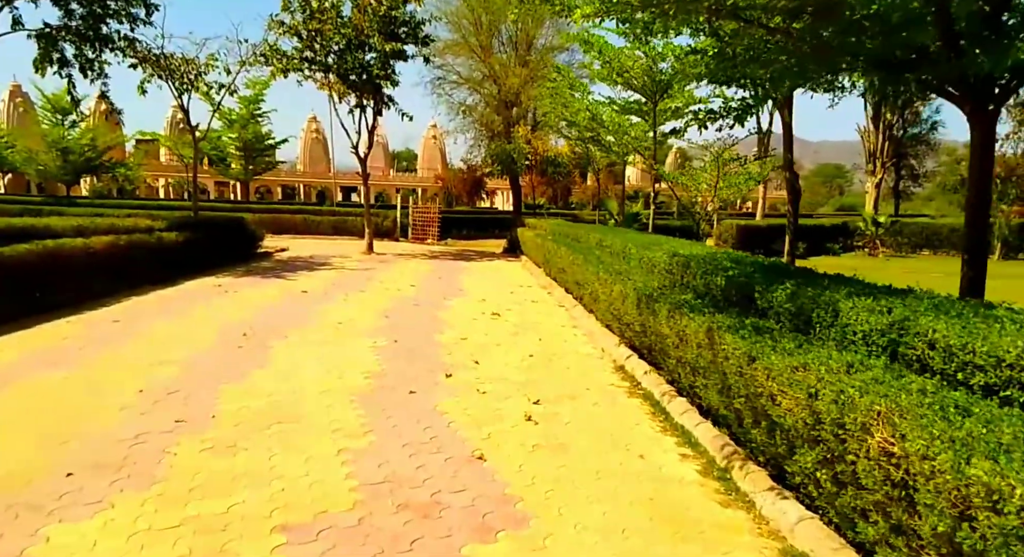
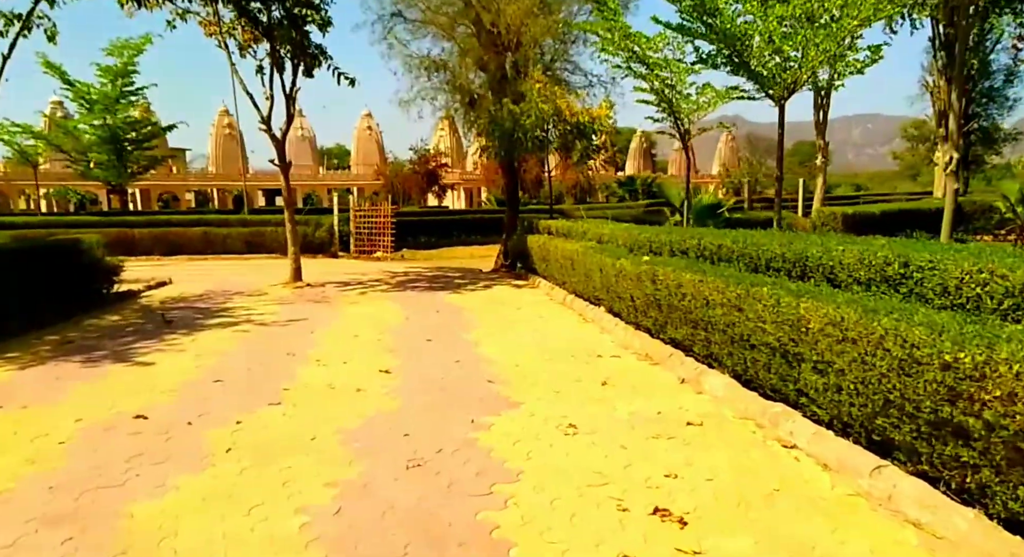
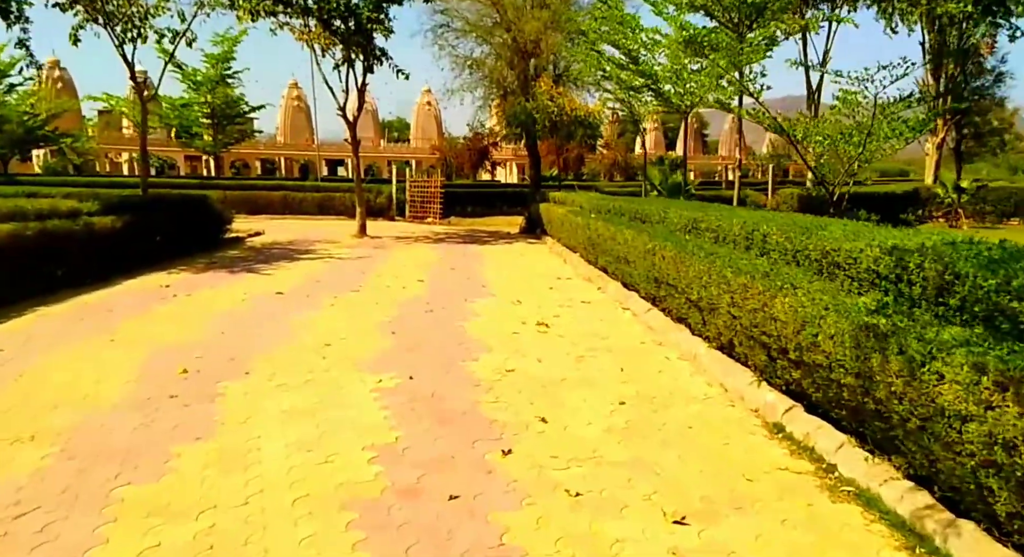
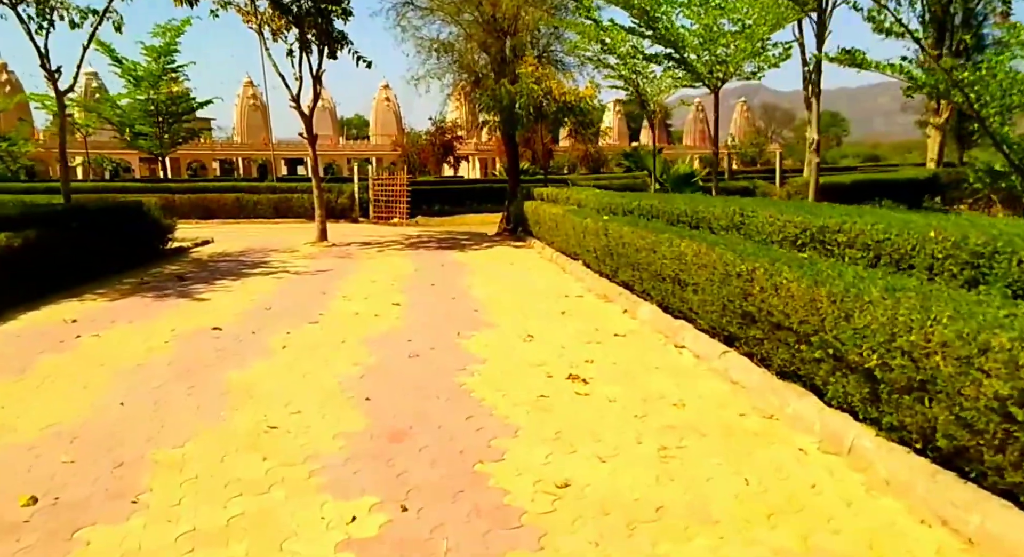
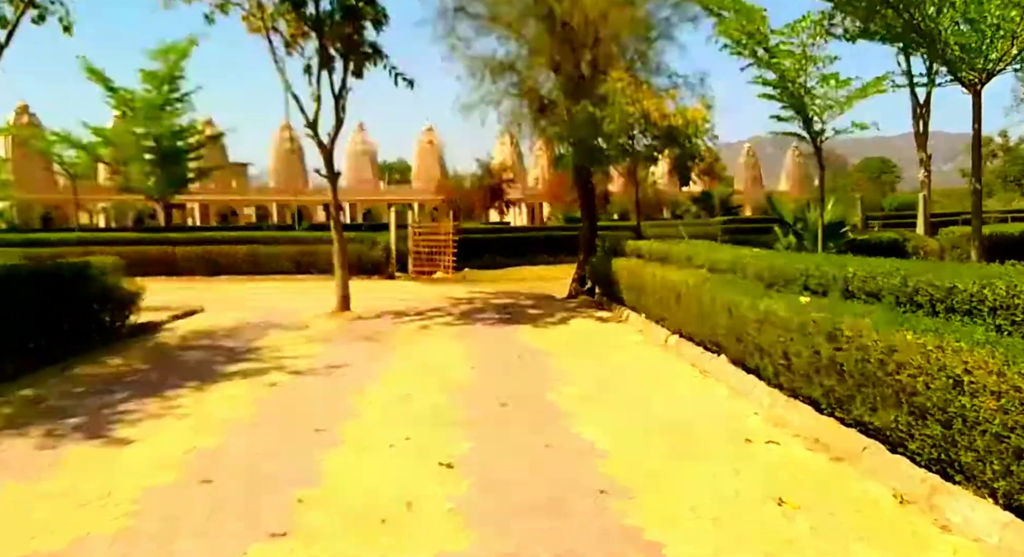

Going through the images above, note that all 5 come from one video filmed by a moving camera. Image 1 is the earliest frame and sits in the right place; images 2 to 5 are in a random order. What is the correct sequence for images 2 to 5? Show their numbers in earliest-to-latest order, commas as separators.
3, 4, 2, 5
